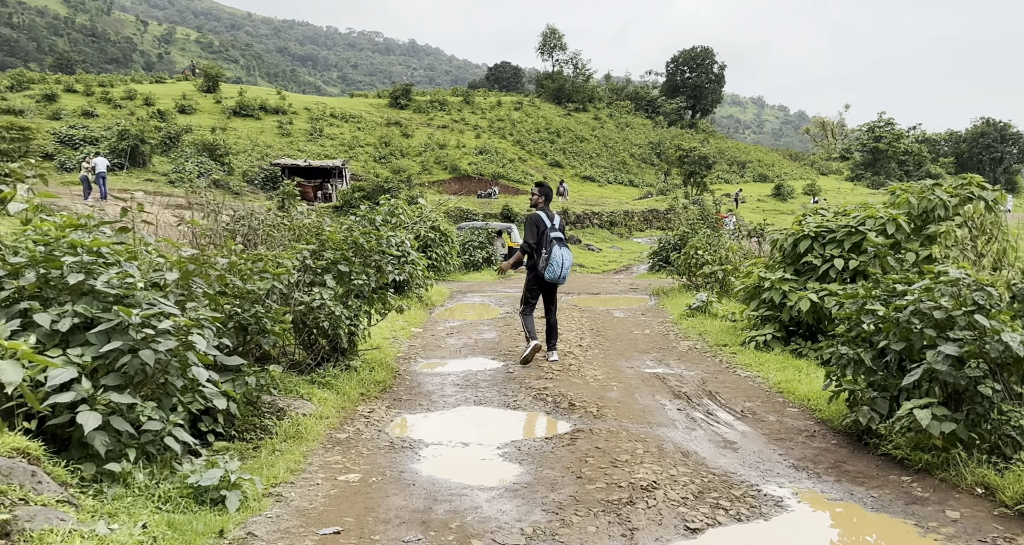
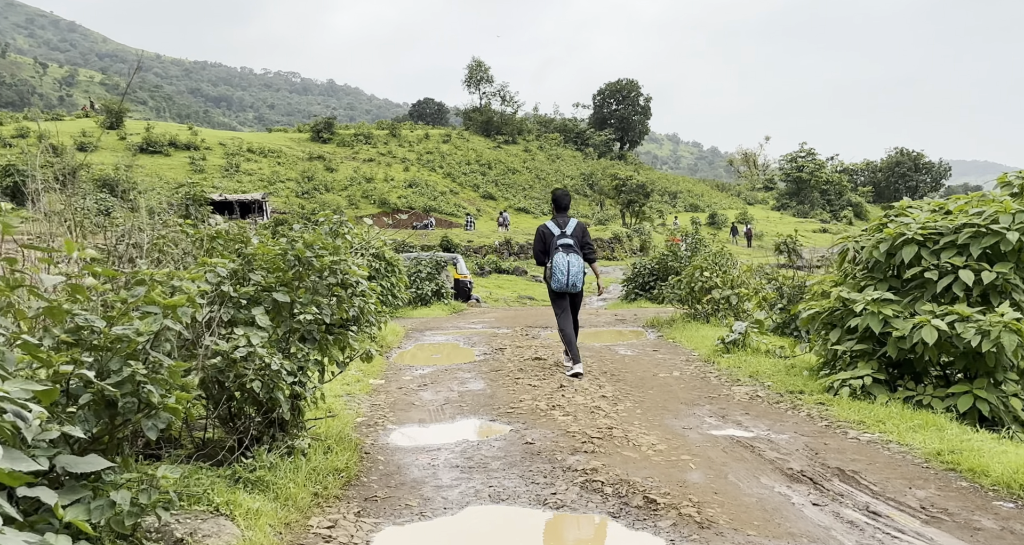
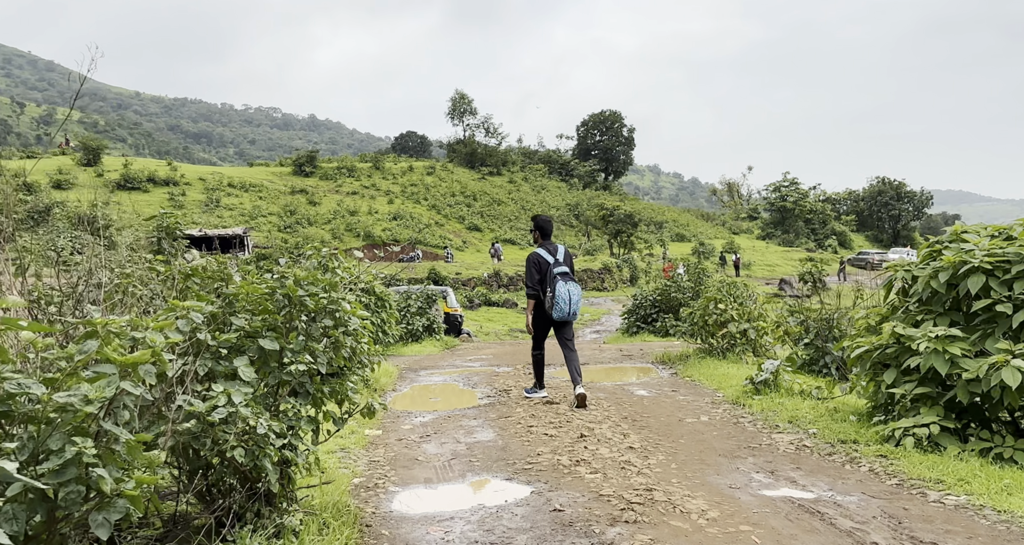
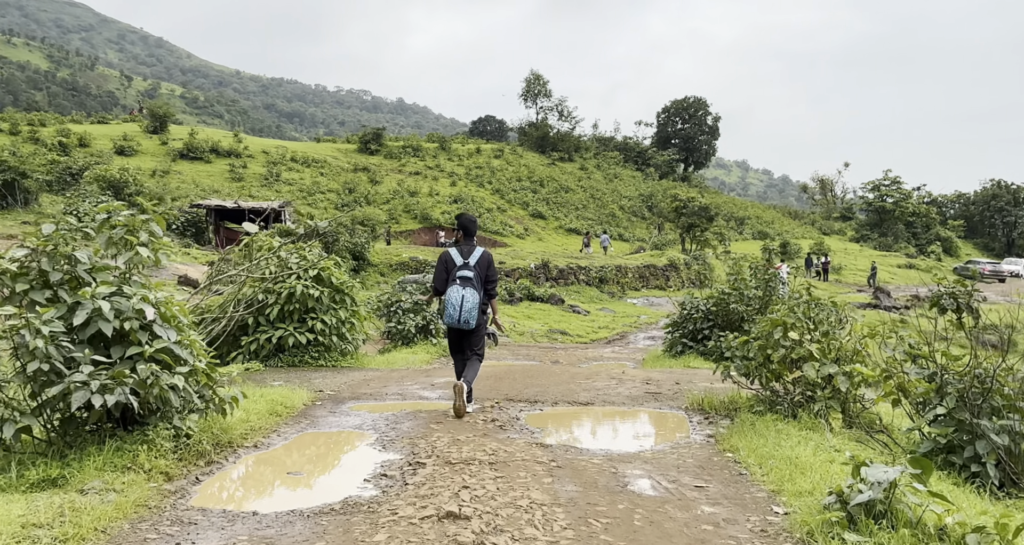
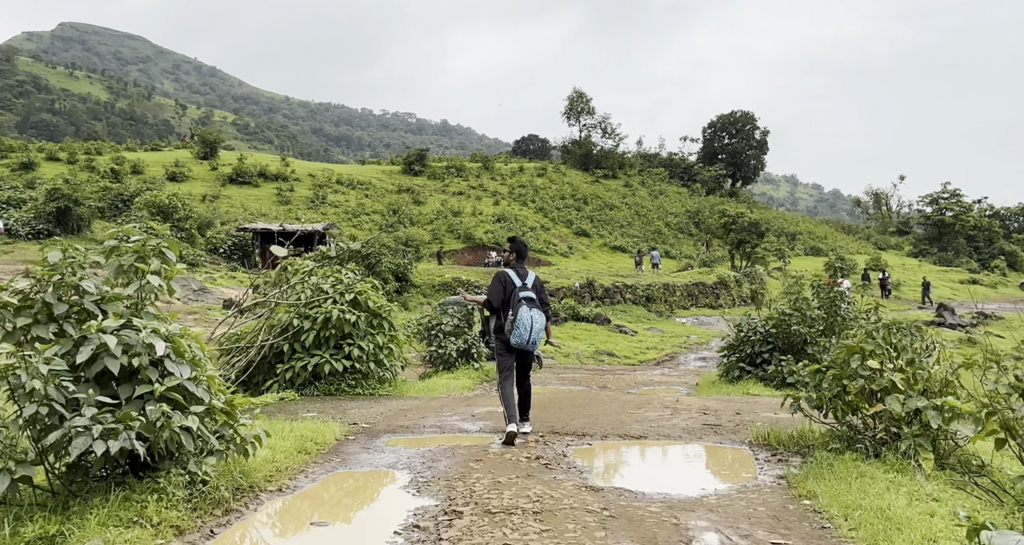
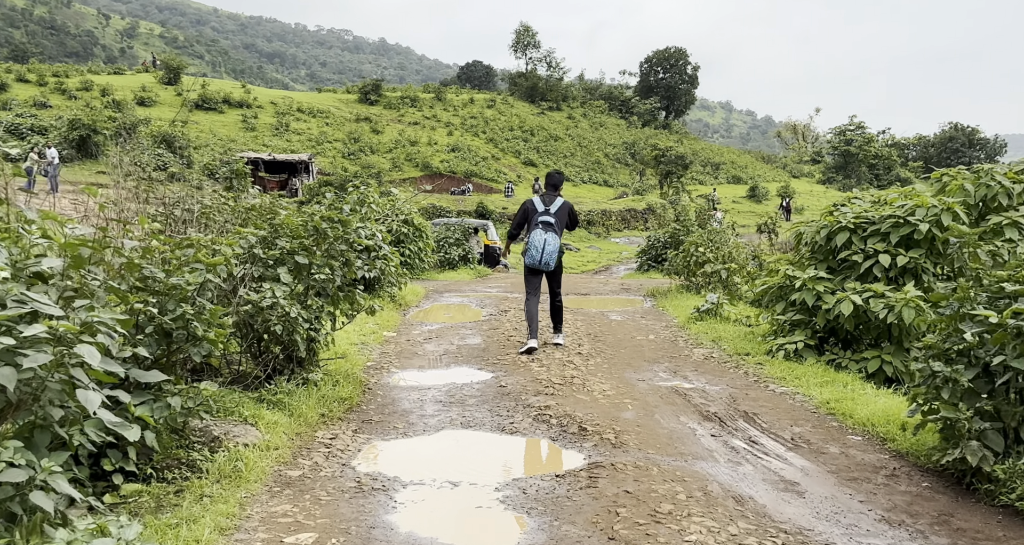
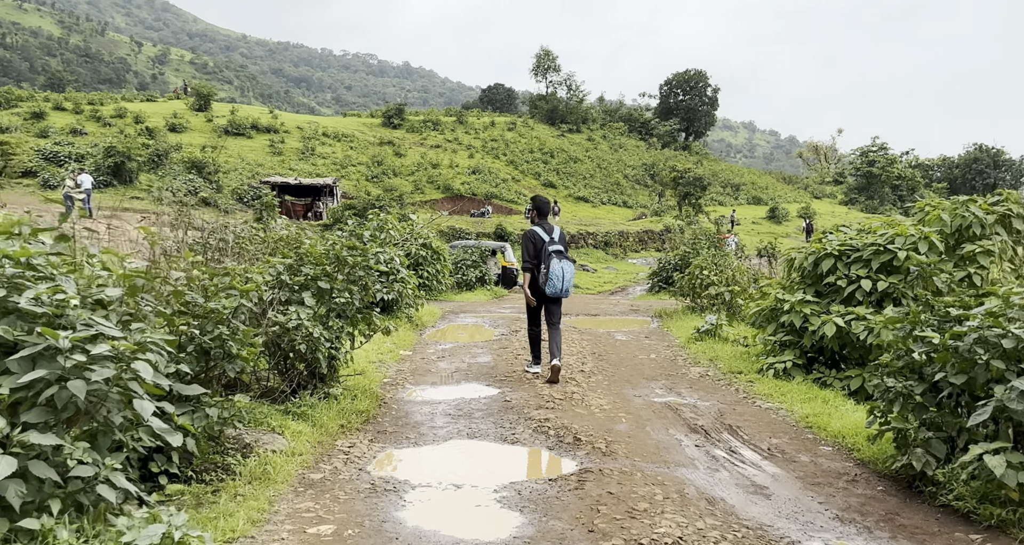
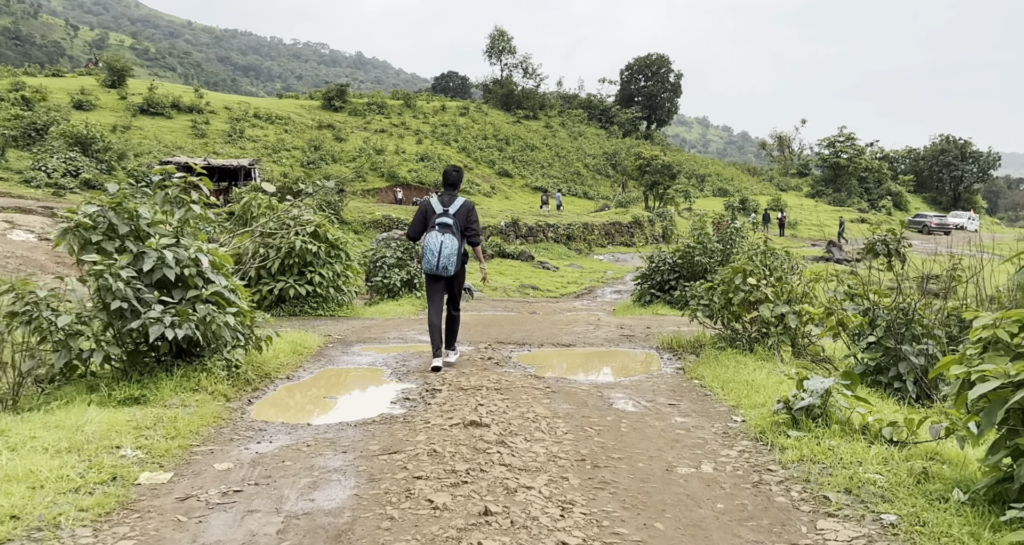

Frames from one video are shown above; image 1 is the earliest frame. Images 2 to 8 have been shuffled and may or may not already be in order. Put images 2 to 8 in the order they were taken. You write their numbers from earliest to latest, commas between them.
7, 6, 2, 3, 8, 4, 5
